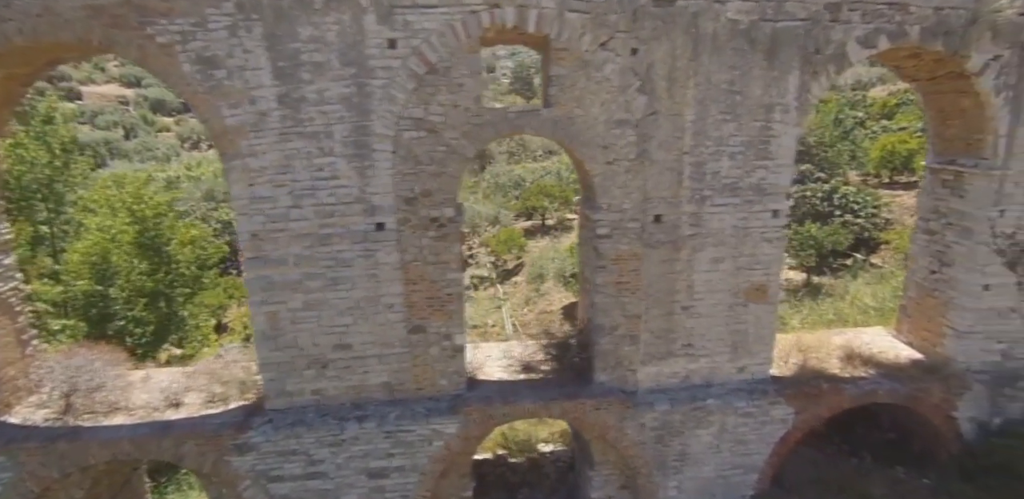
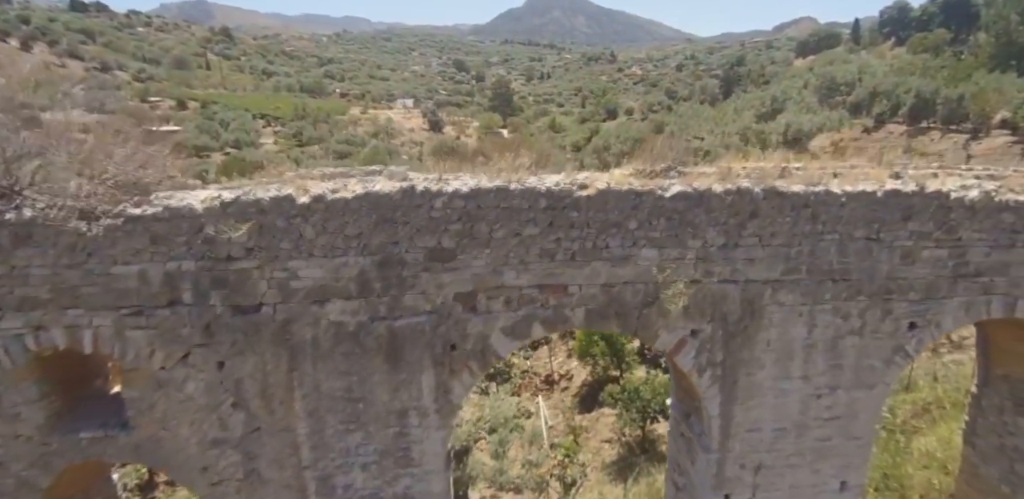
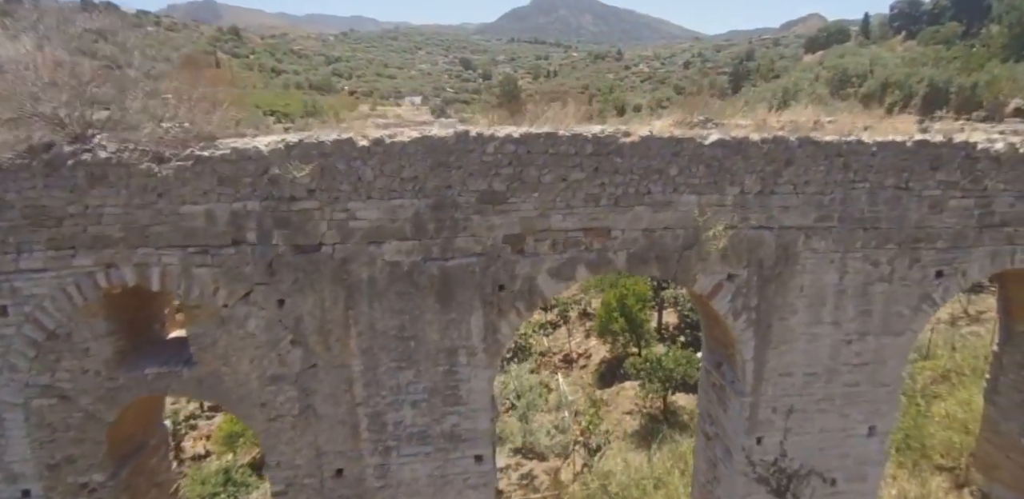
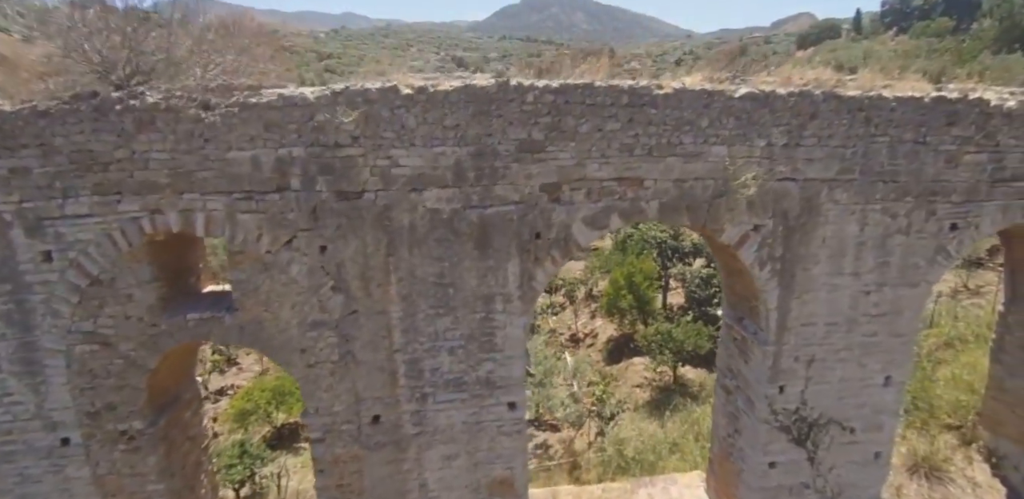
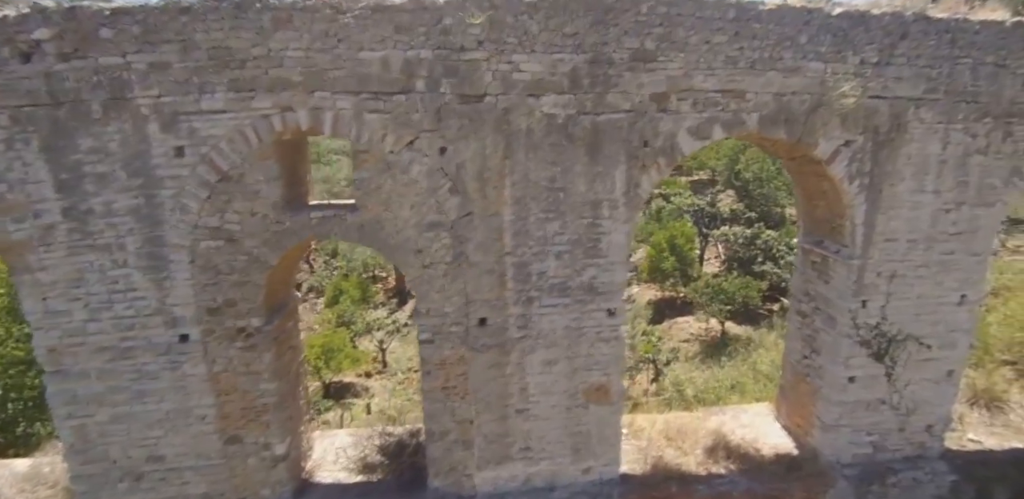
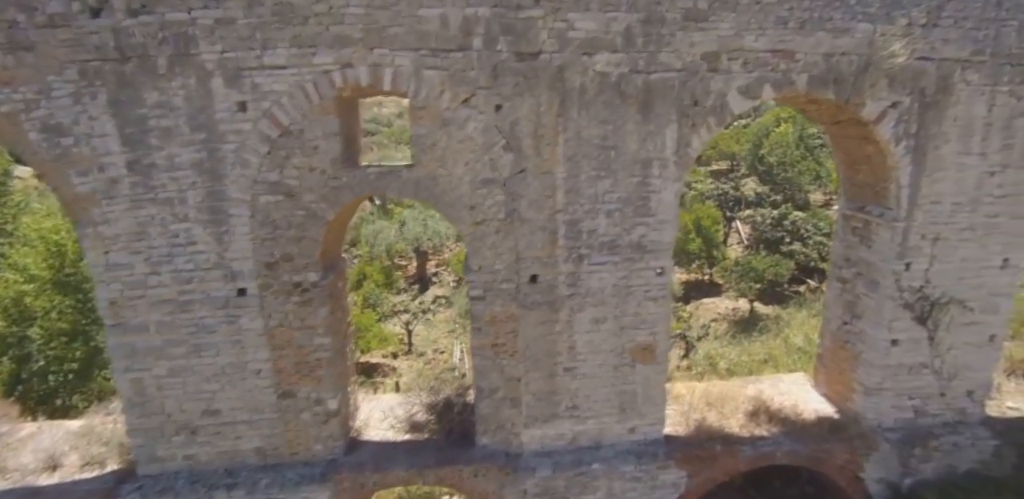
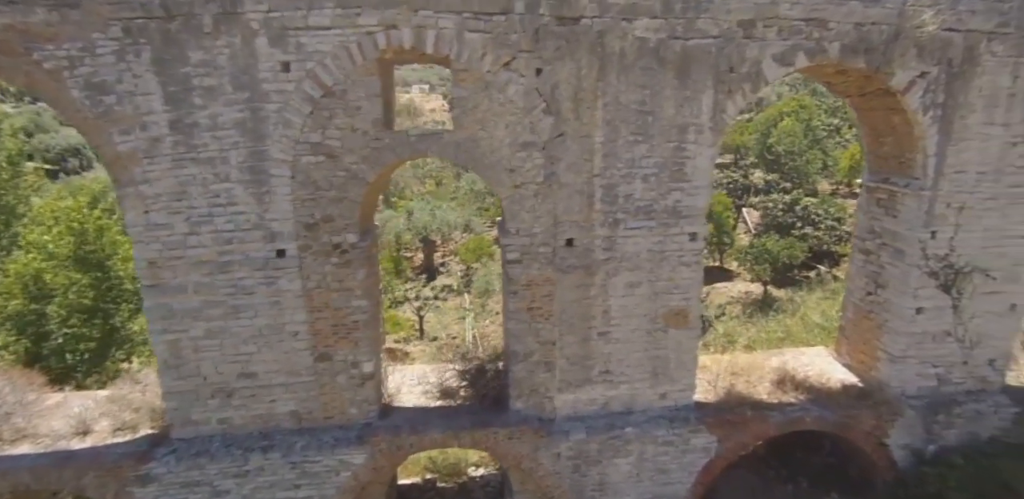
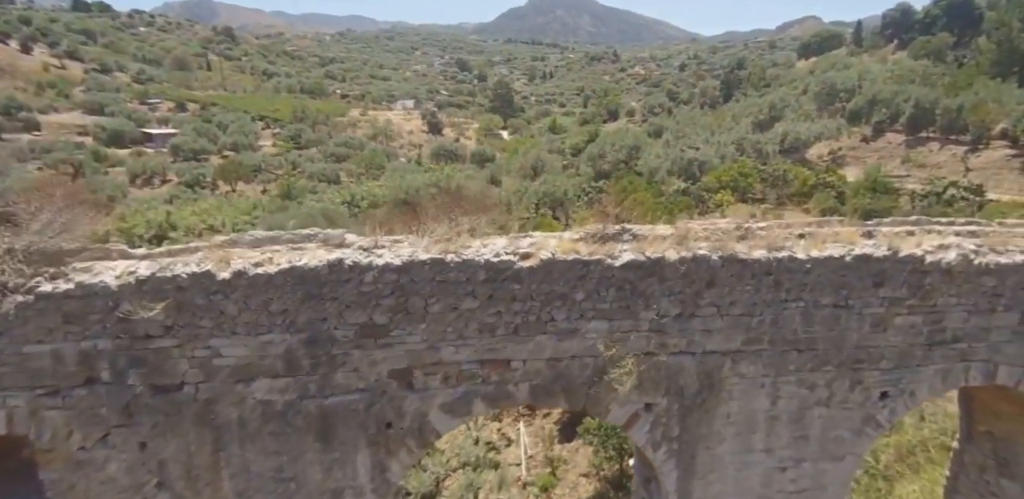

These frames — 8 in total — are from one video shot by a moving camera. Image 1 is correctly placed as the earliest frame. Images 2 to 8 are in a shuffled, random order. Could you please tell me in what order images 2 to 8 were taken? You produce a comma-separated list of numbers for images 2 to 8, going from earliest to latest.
7, 6, 5, 4, 3, 2, 8
